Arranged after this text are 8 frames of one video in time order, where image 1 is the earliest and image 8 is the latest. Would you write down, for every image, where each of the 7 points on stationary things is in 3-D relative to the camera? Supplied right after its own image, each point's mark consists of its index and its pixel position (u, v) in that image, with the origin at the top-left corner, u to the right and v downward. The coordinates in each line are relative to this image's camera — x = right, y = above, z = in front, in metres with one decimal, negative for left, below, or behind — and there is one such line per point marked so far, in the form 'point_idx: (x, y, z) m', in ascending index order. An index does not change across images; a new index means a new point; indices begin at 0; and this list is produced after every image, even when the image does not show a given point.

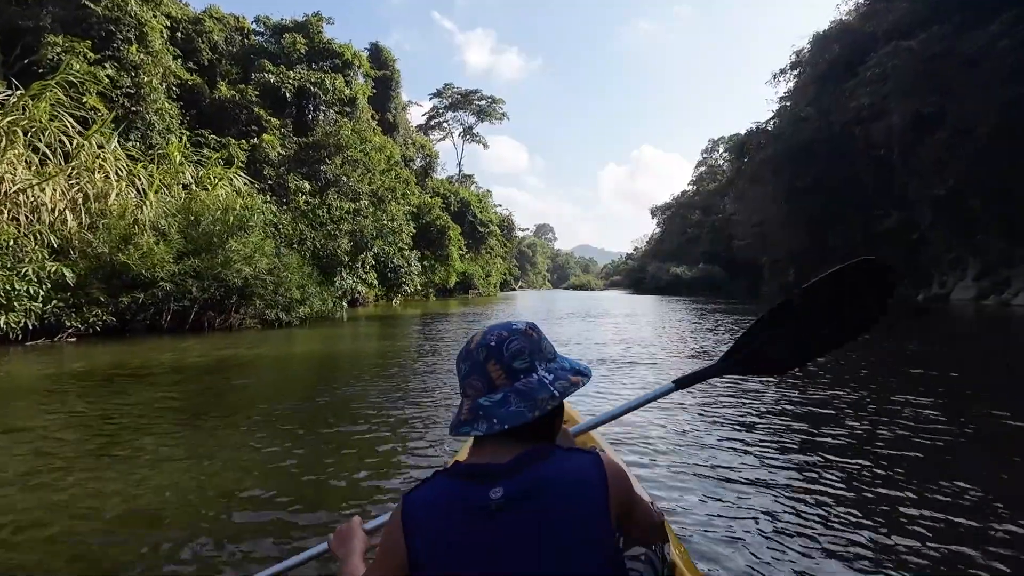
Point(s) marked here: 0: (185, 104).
0: (-11.0, +6.2, +18.6) m
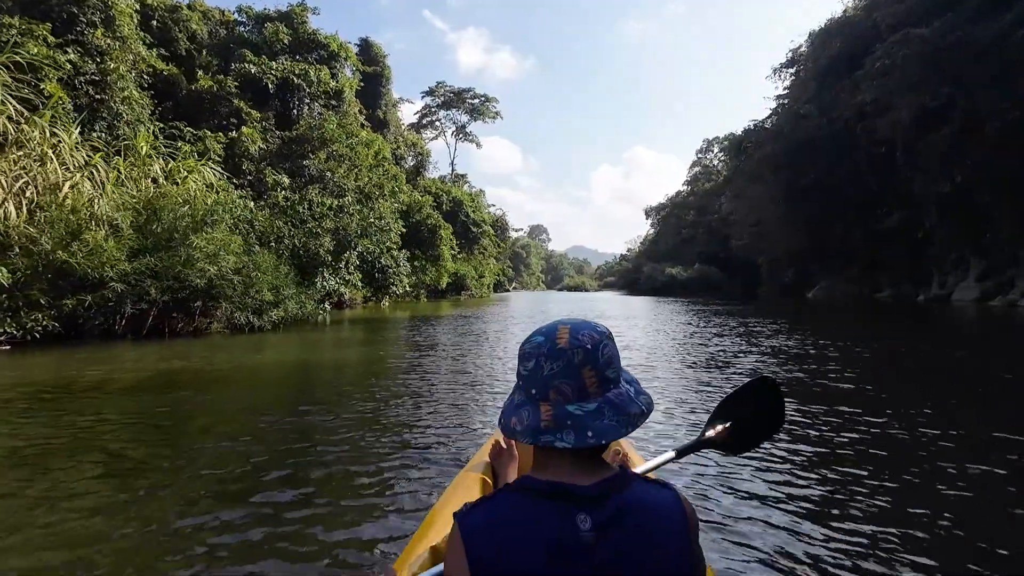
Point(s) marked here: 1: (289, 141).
0: (-11.3, +6.2, +17.6) m
1: (-7.3, +4.8, +18.0) m
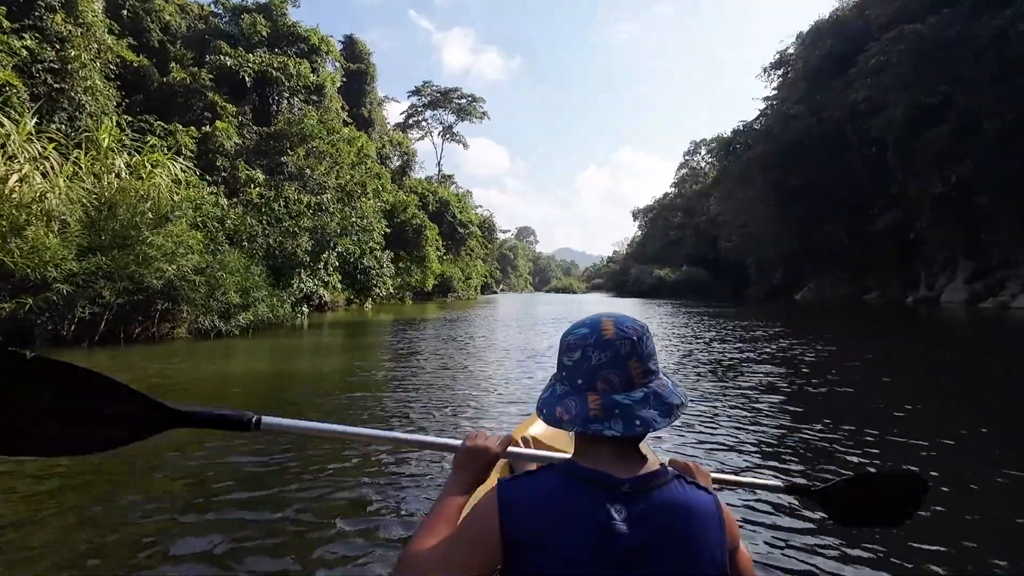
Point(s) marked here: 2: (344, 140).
0: (-11.6, +6.1, +16.8) m
1: (-7.7, +4.7, +17.3) m
2: (-6.1, +5.4, +20.0) m
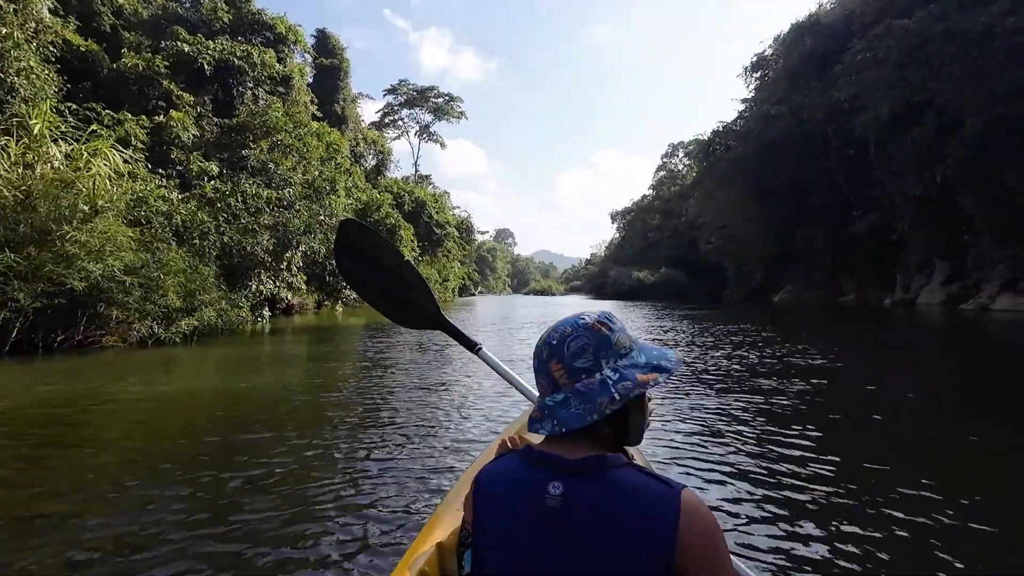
0: (-12.3, +6.0, +15.5) m
1: (-8.3, +4.7, +16.2) m
2: (-6.8, +5.3, +19.0) m
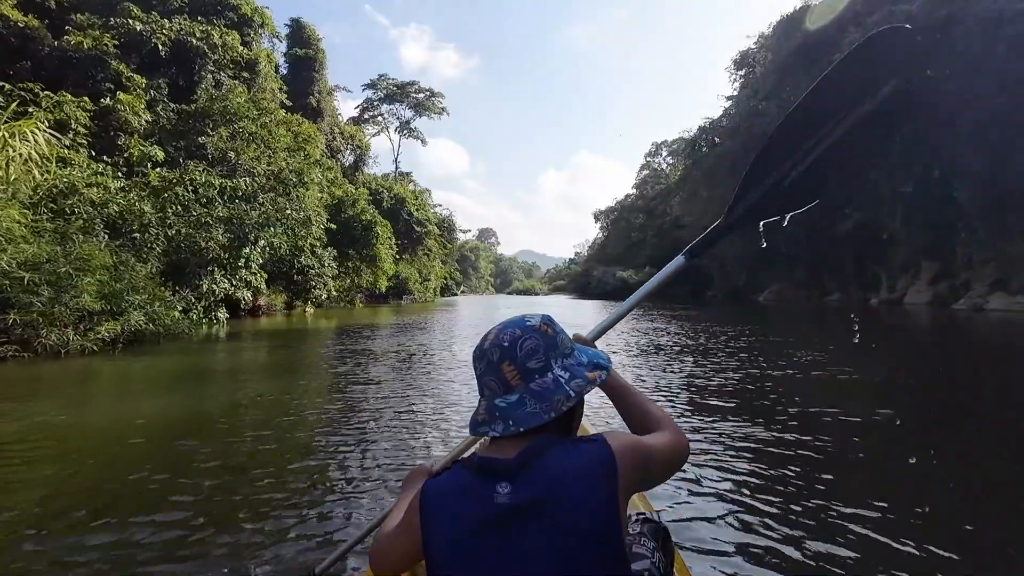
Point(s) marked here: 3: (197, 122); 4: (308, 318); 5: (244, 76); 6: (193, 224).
0: (-12.8, +6.0, +14.1) m
1: (-8.8, +4.7, +14.9) m
2: (-7.4, +5.3, +17.7) m
3: (-8.5, +4.5, +14.8) m
4: (-6.8, -1.0, +18.6) m
5: (-8.7, +6.9, +18.0) m
6: (-6.3, +1.3, +10.9) m
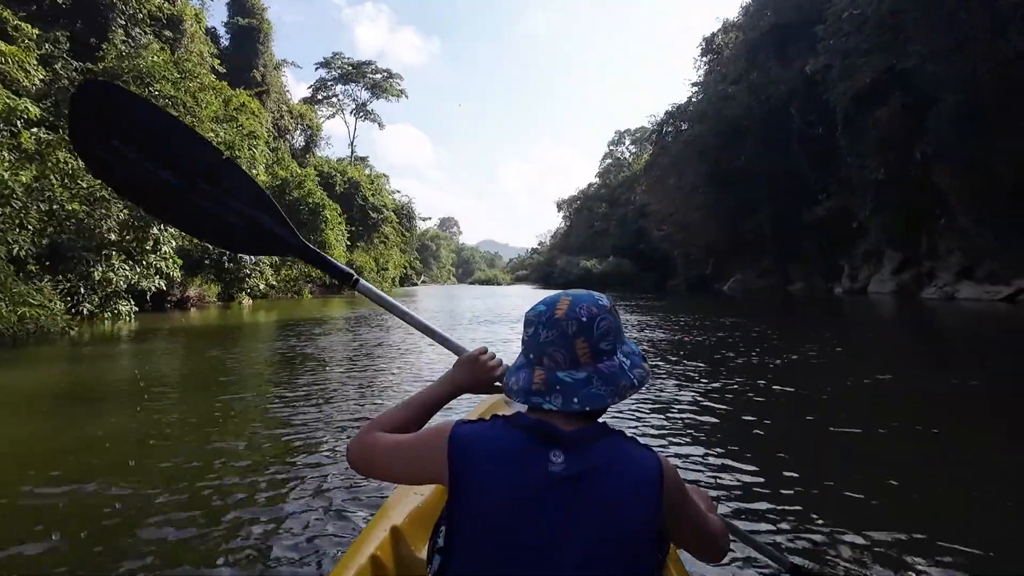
0: (-13.6, +6.3, +11.6) m
1: (-9.7, +4.9, +12.7) m
2: (-8.5, +5.6, +15.6) m
3: (-9.4, +4.7, +12.7) m
4: (-8.0, -0.7, +16.6) m
5: (-9.9, +7.2, +15.7) m
6: (-7.0, +1.5, +9.0) m
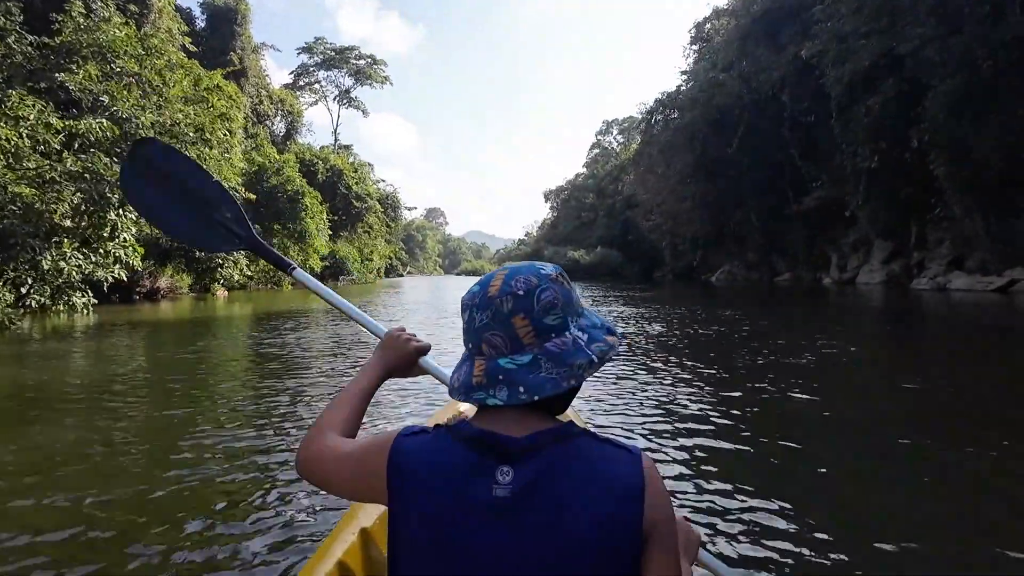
0: (-13.9, +6.4, +10.6) m
1: (-10.0, +5.1, +11.8) m
2: (-8.9, +5.9, +14.7) m
3: (-9.7, +4.9, +11.8) m
4: (-8.4, -0.4, +15.8) m
5: (-10.2, +7.4, +14.8) m
6: (-7.2, +1.6, +8.2) m
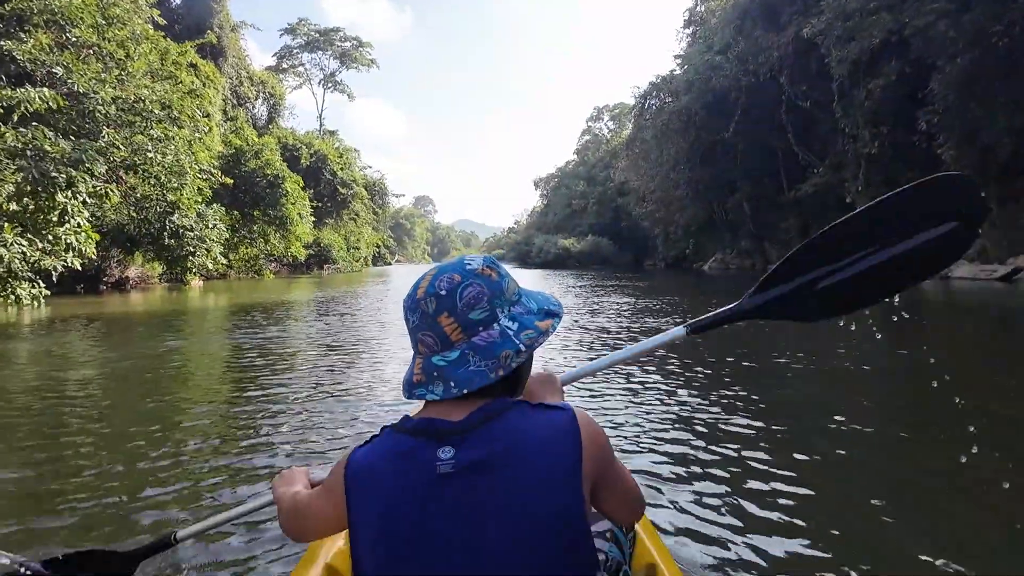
0: (-14.0, +6.6, +9.5) m
1: (-10.2, +5.3, +10.8) m
2: (-9.1, +6.1, +13.7) m
3: (-9.8, +5.1, +10.8) m
4: (-8.6, -0.2, +14.9) m
5: (-10.4, +7.7, +13.7) m
6: (-7.2, +1.7, +7.3) m
